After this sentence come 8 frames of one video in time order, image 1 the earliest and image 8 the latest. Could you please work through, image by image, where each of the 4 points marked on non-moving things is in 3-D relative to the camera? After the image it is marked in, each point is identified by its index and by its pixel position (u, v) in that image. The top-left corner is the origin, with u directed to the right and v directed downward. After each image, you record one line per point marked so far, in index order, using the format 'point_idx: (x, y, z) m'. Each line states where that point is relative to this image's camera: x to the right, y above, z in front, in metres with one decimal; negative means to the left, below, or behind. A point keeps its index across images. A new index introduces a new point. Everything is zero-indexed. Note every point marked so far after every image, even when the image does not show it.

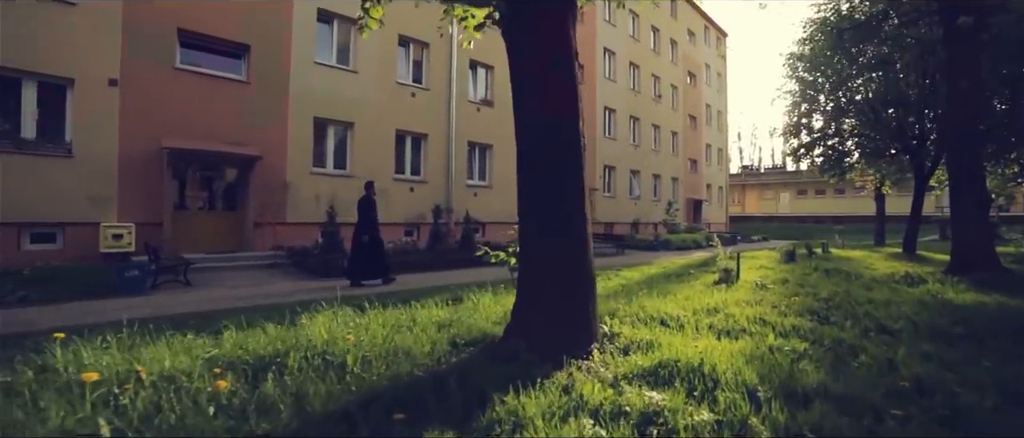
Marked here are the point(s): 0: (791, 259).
0: (+5.7, -0.9, +13.5) m
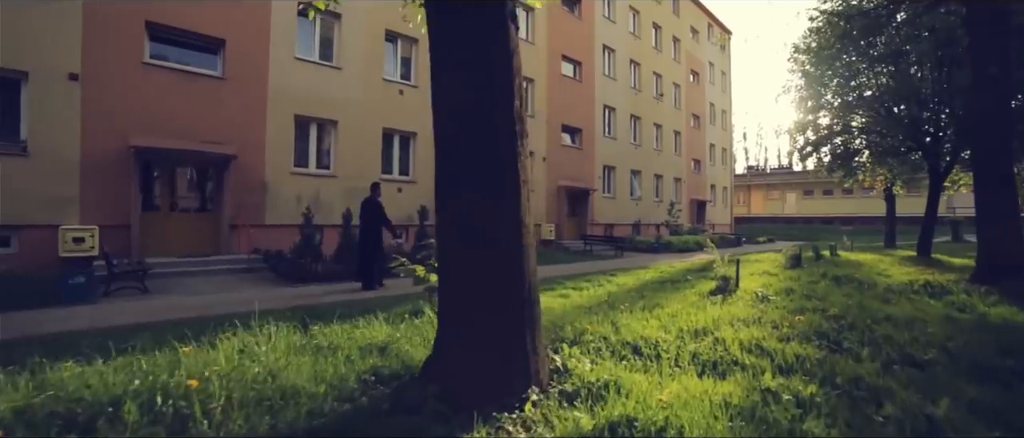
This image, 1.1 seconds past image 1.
0: (+5.3, -0.9, +12.5) m
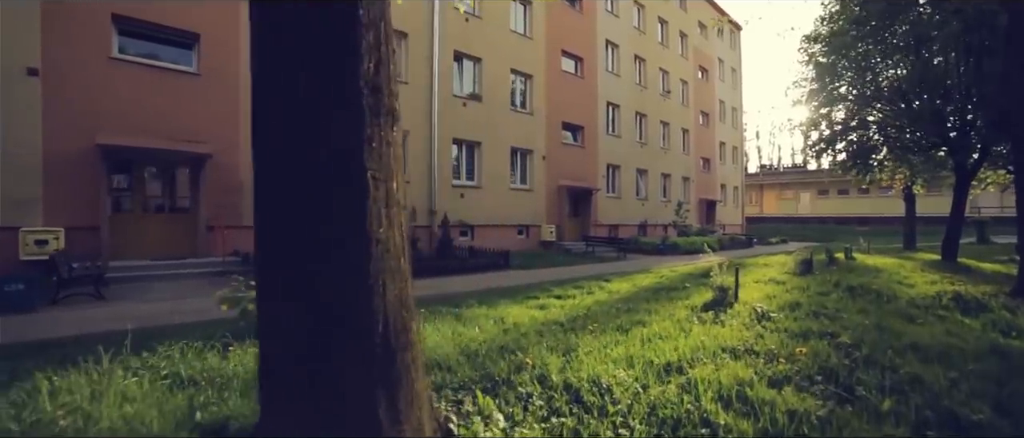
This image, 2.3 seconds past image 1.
0: (+5.0, -0.9, +11.3) m
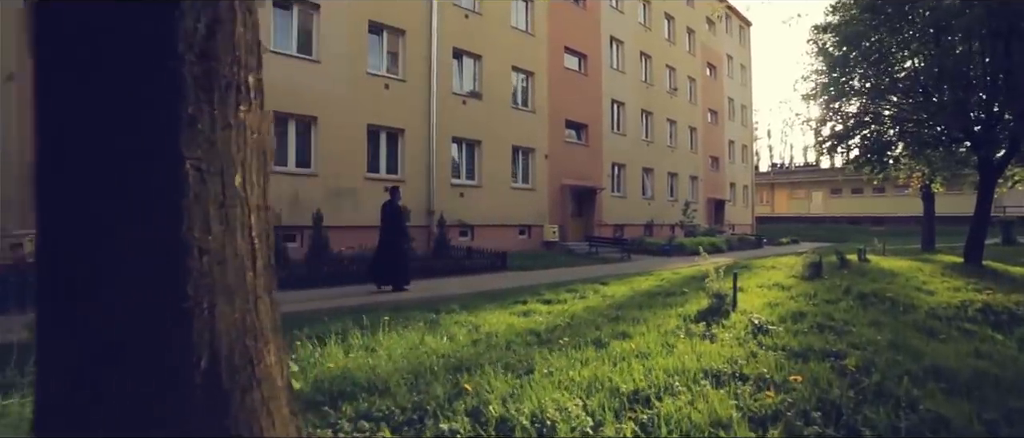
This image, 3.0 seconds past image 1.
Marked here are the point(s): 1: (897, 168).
0: (+4.8, -0.9, +10.5) m
1: (+10.1, +1.4, +17.6) m
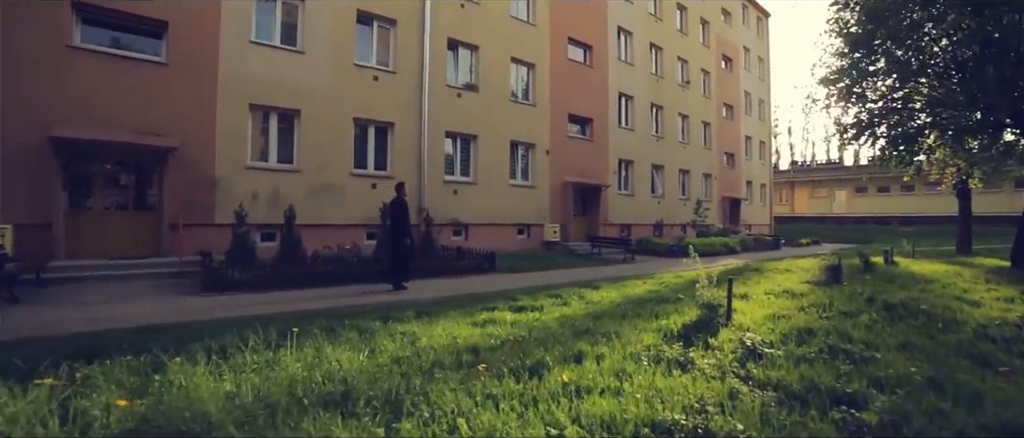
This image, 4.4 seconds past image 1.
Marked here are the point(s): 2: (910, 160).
0: (+4.5, -0.8, +9.1) m
1: (+10.0, +1.4, +16.1) m
2: (+9.9, +1.4, +16.5) m
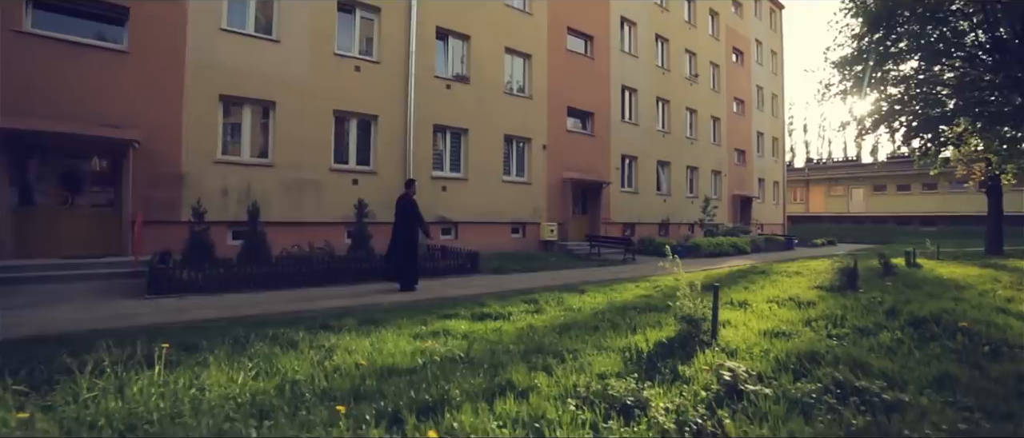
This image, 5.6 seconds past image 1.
0: (+4.1, -0.8, +7.9) m
1: (+9.7, +1.4, +14.8) m
2: (+9.7, +1.4, +15.2) m
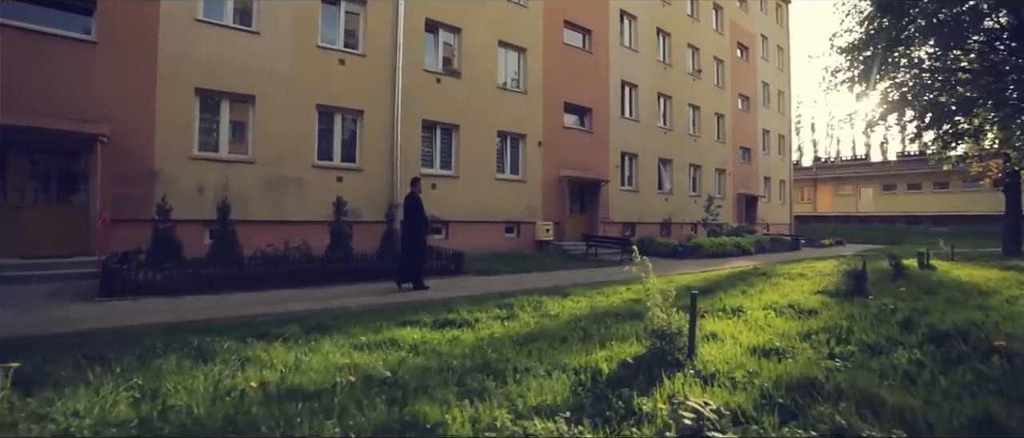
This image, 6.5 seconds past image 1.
0: (+3.7, -0.8, +7.1) m
1: (+9.5, +1.4, +13.9) m
2: (+9.4, +1.4, +14.3) m
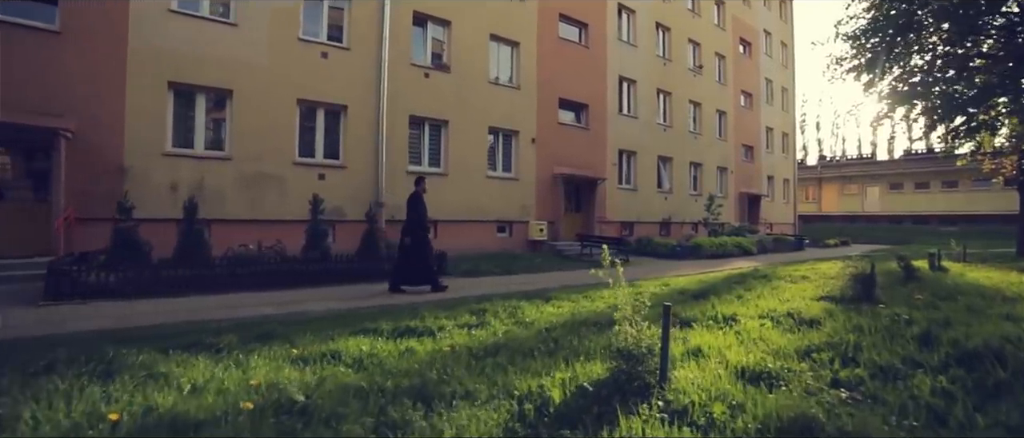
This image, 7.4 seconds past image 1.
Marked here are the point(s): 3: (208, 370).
0: (+3.5, -0.7, +6.4) m
1: (+9.3, +1.5, +13.2) m
2: (+9.2, +1.5, +13.6) m
3: (-1.9, -0.9, +4.2) m
